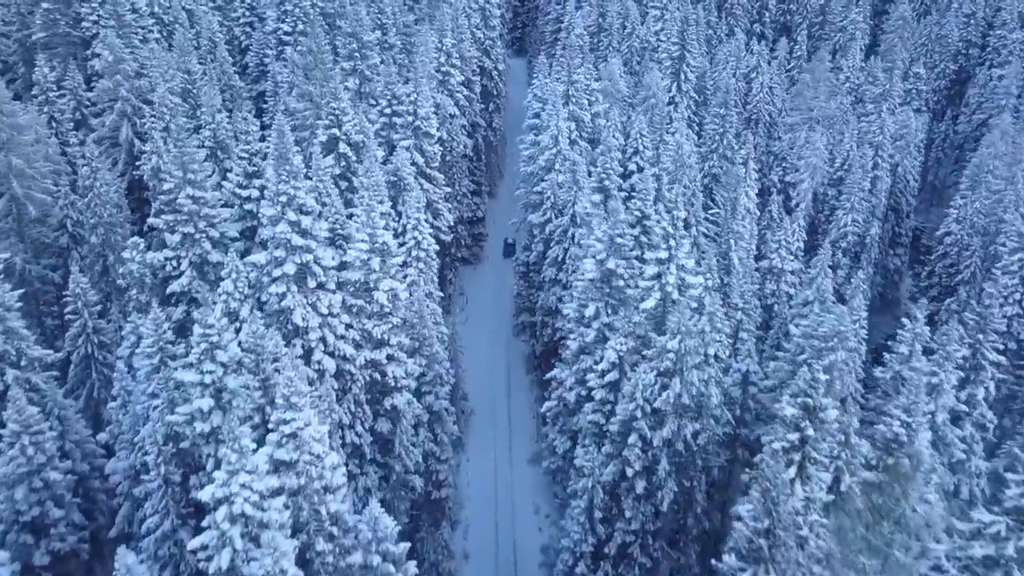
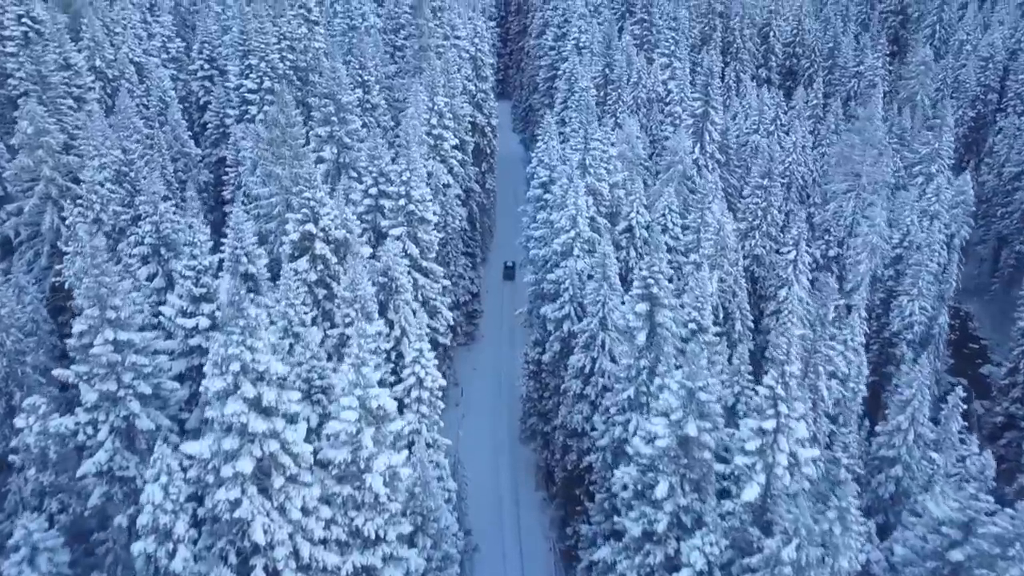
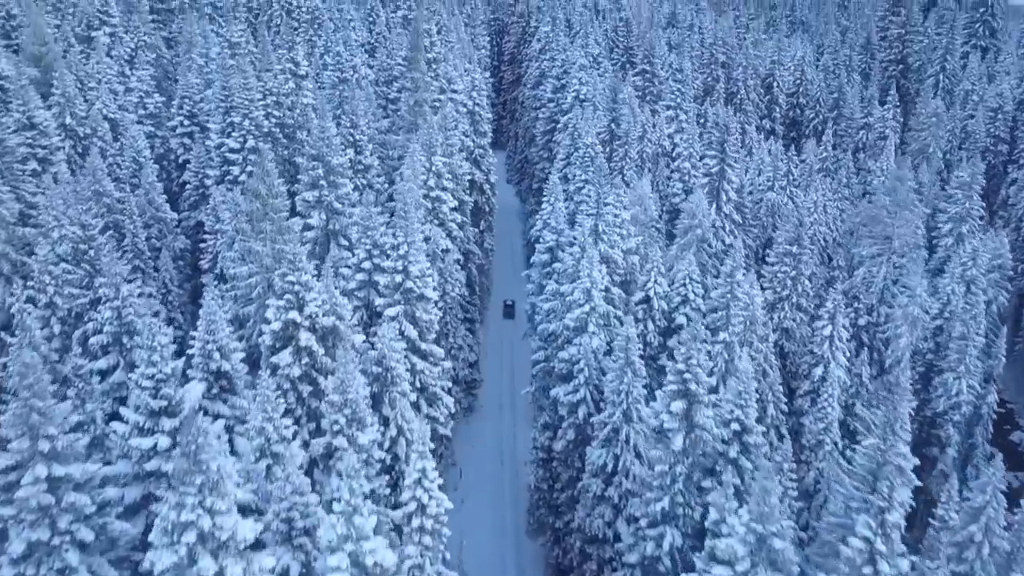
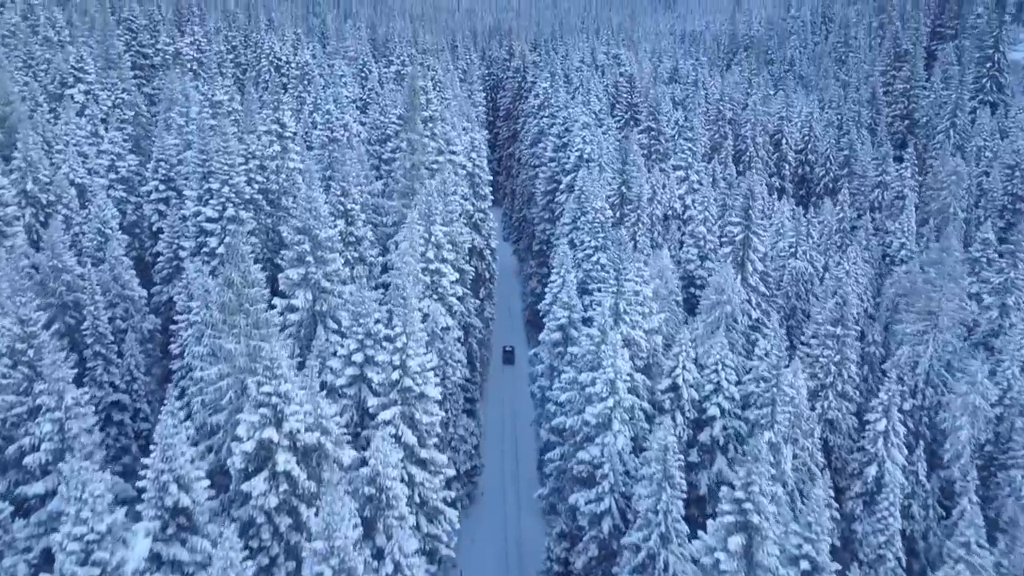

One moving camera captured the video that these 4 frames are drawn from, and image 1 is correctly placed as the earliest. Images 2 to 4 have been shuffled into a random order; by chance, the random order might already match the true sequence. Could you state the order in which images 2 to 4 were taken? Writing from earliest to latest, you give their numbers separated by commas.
2, 3, 4
